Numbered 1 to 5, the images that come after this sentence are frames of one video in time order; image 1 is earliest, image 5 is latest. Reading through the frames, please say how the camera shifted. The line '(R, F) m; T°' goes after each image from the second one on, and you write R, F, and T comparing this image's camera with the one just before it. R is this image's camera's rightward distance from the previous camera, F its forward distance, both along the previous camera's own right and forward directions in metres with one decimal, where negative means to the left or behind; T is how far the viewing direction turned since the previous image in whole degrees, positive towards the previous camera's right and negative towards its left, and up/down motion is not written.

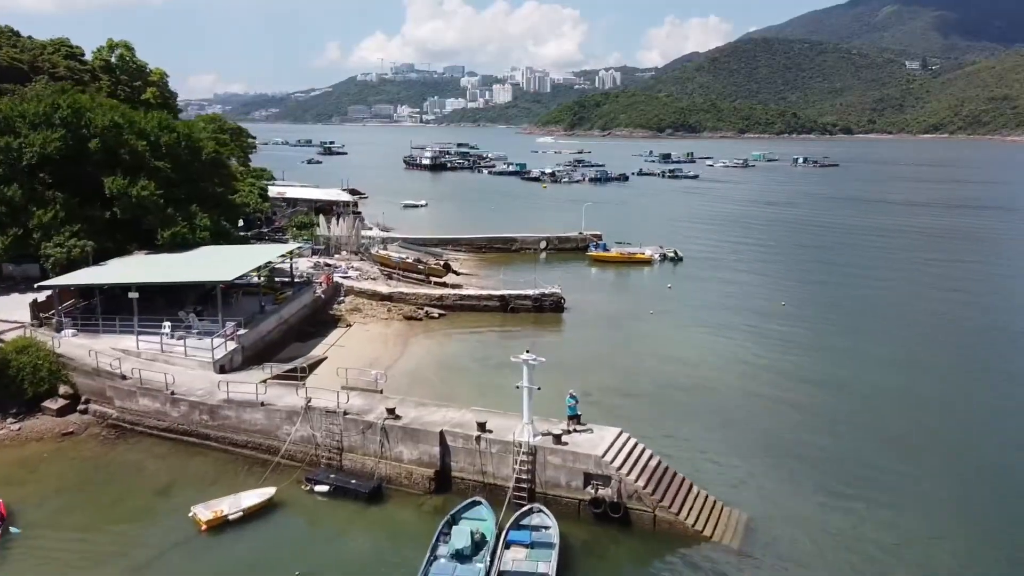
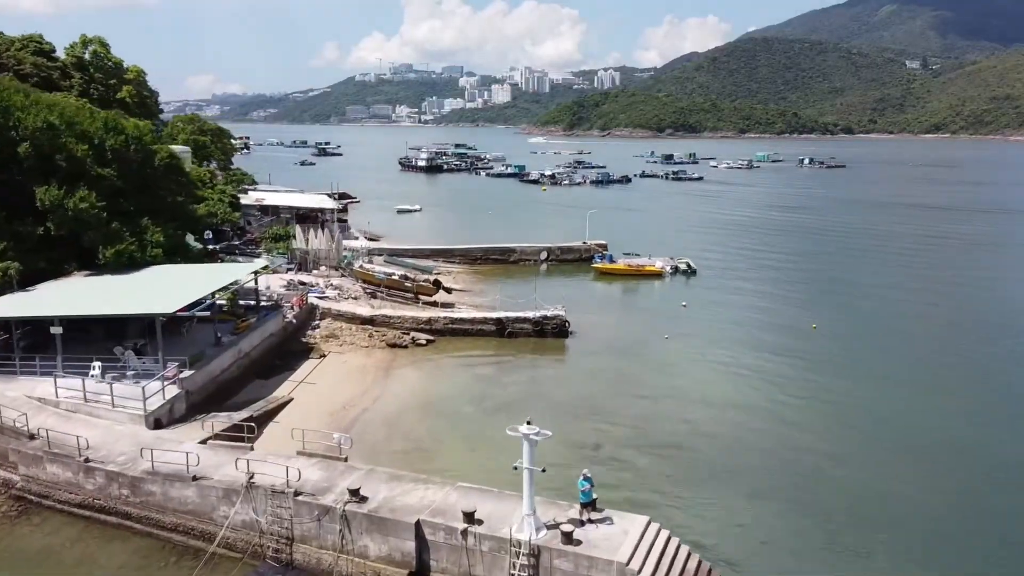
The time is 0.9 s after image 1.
(0.0, +3.1) m; 0°
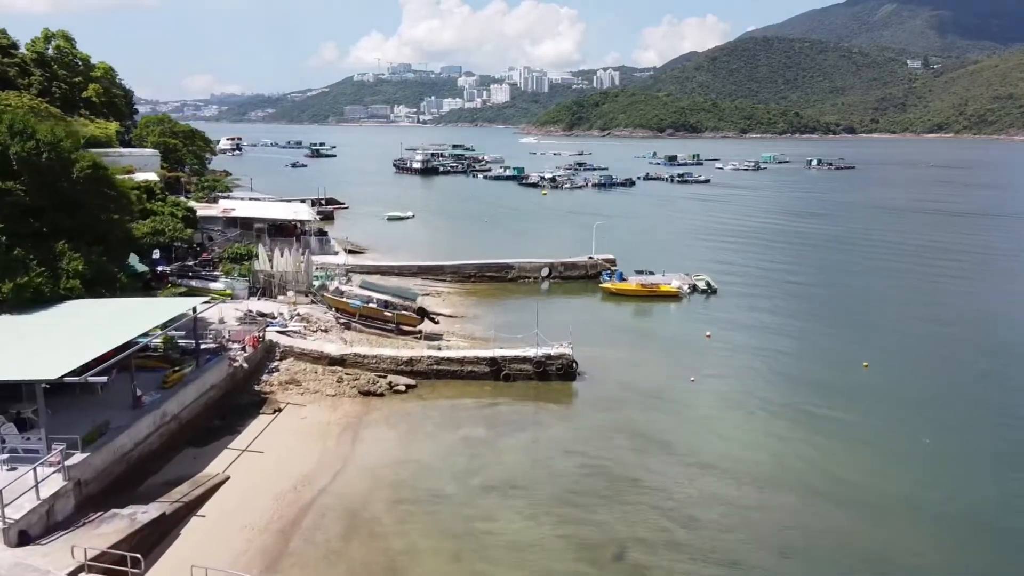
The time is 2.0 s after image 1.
(+0.1, +3.9) m; 0°
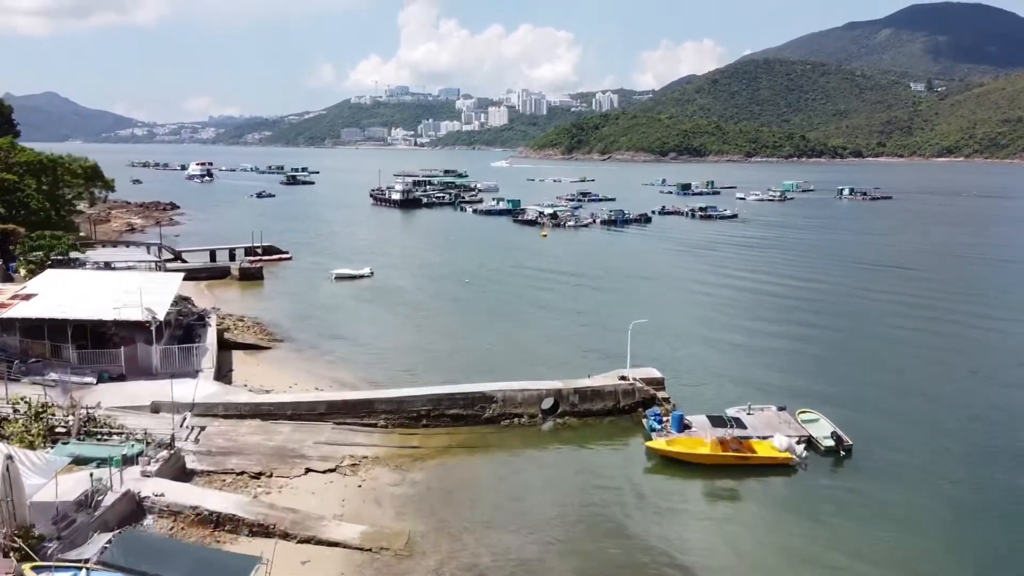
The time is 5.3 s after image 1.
(+0.5, +13.4) m; 0°
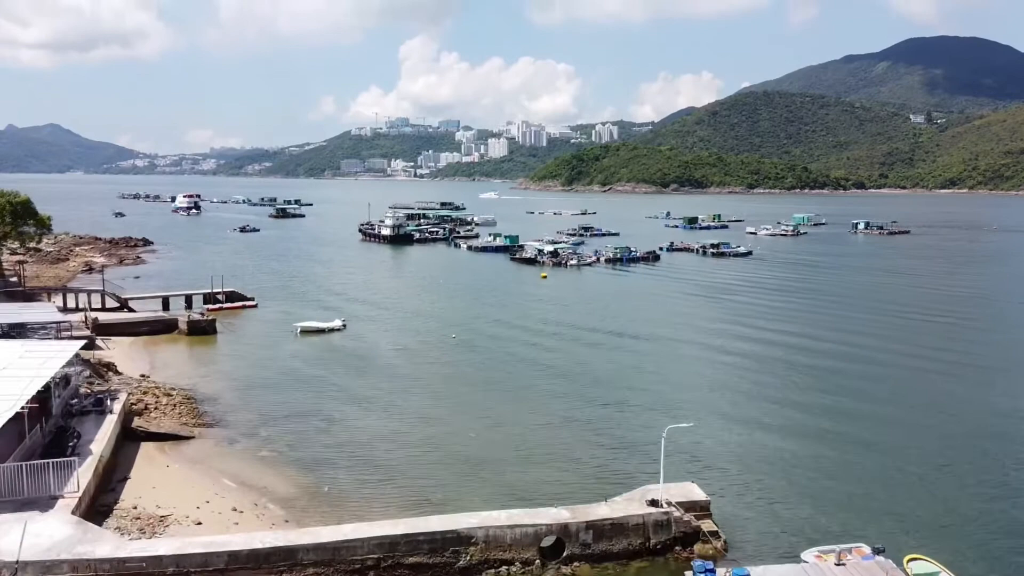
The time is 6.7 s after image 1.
(+0.2, +5.6) m; 0°
